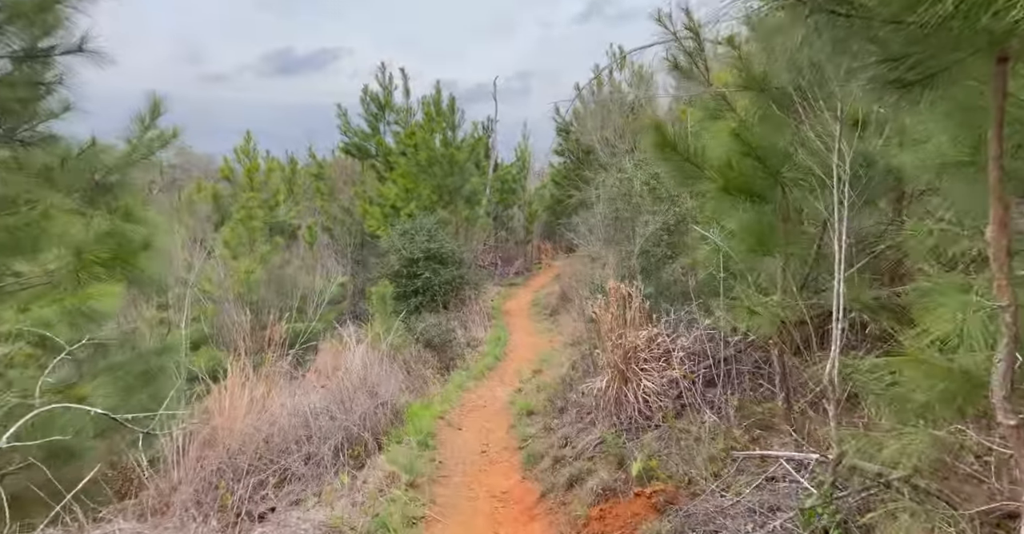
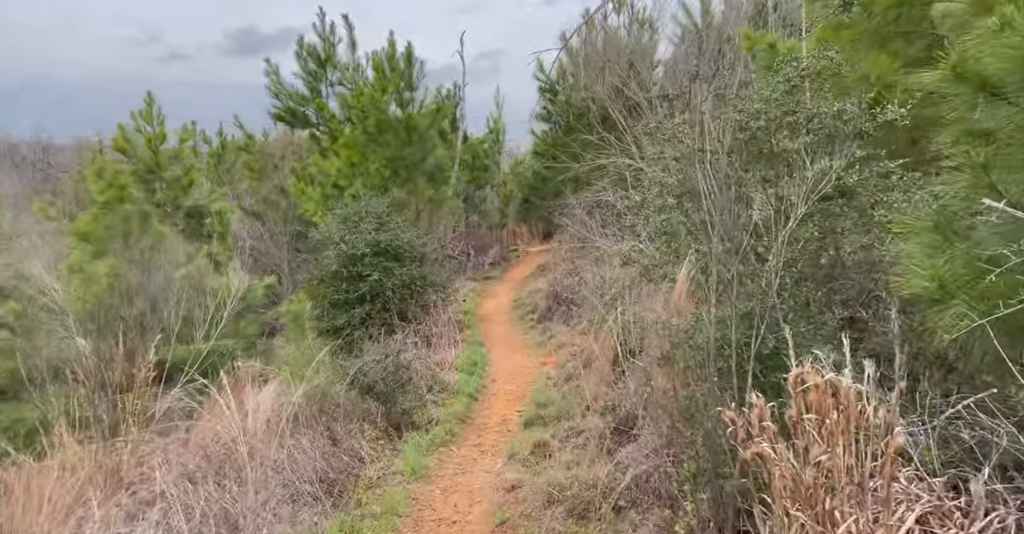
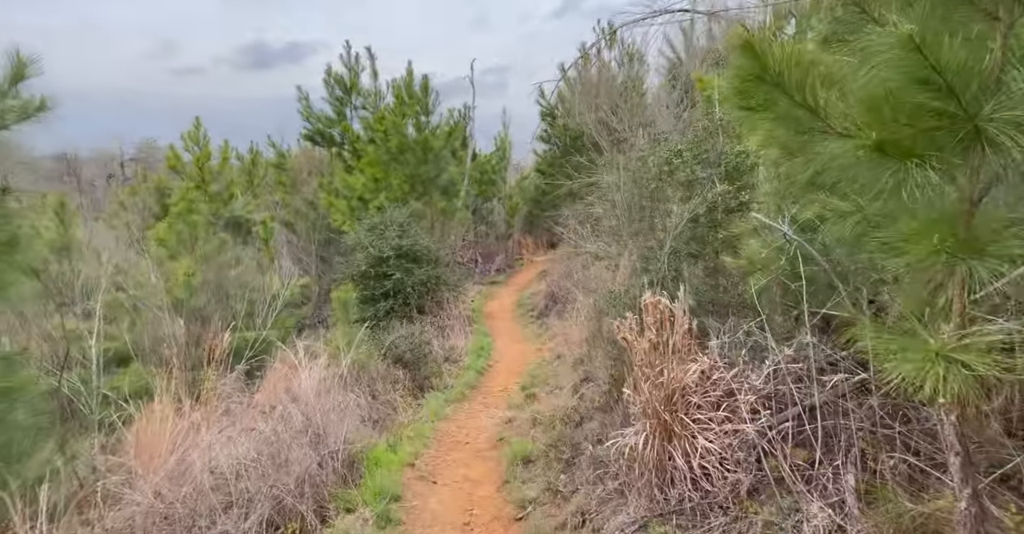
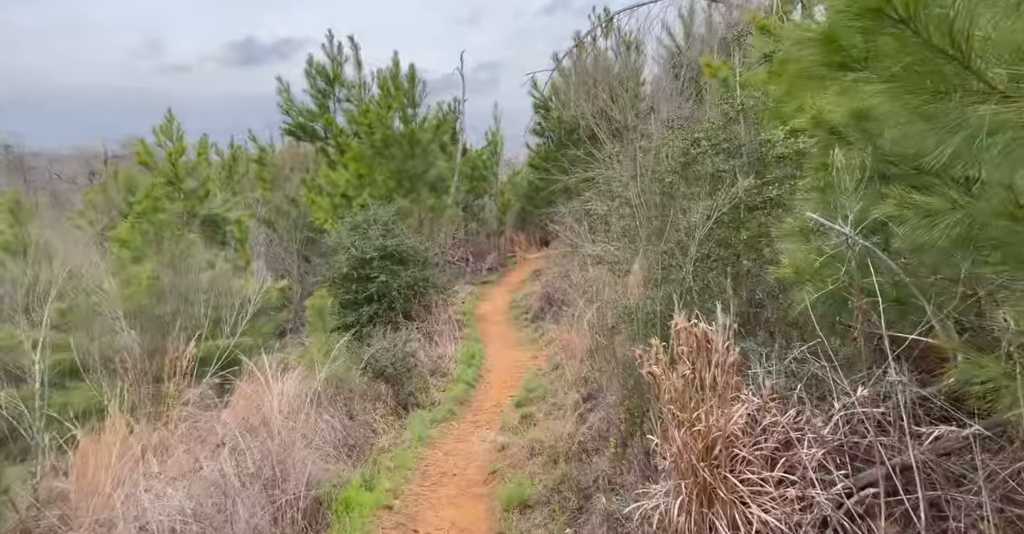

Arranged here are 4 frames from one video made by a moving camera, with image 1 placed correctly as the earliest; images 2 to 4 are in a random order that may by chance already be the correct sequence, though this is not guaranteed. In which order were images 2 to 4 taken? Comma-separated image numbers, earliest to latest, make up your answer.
3, 4, 2
